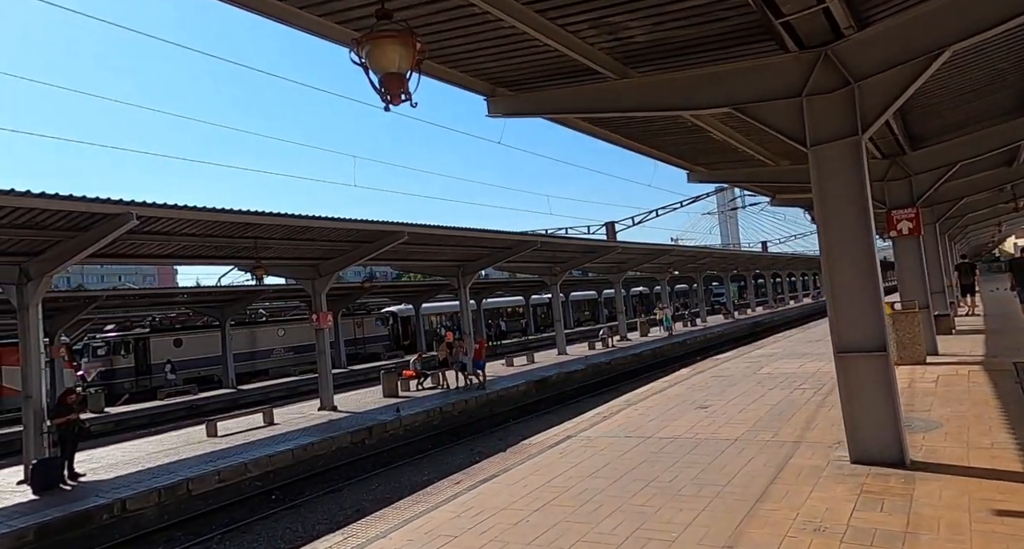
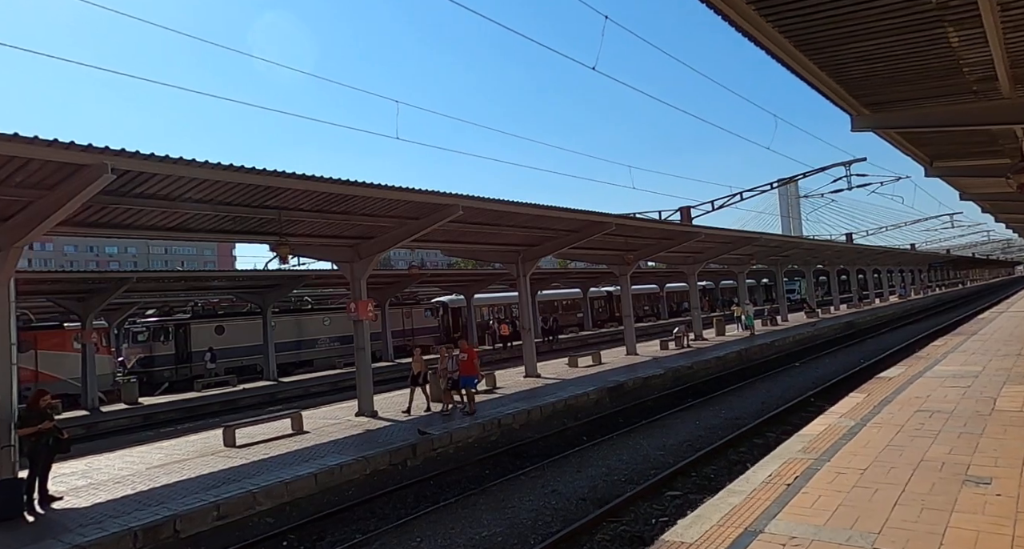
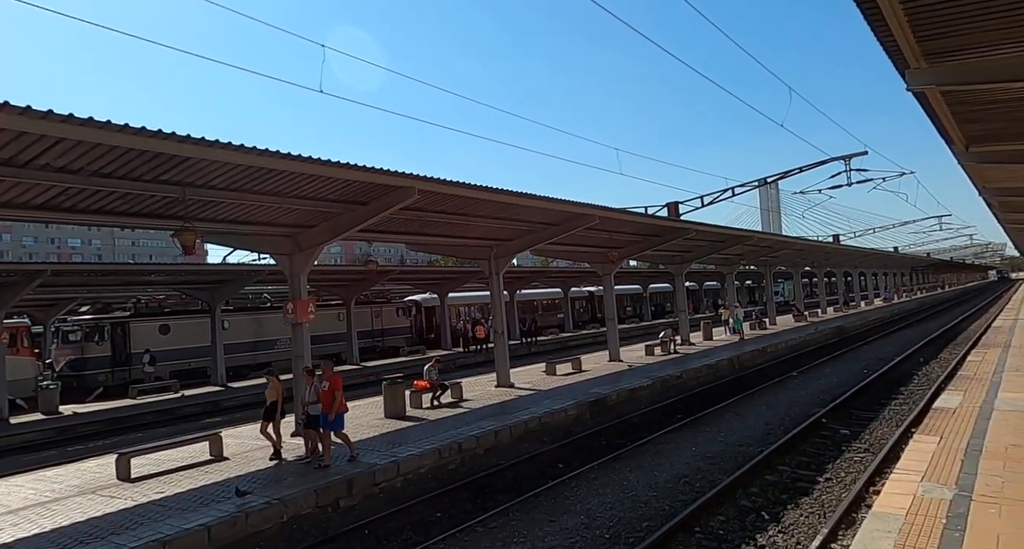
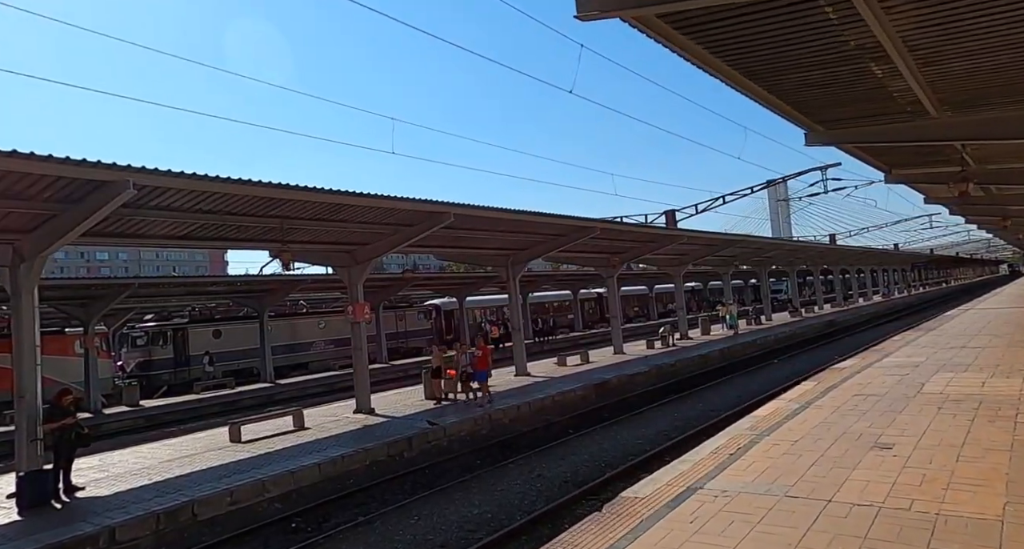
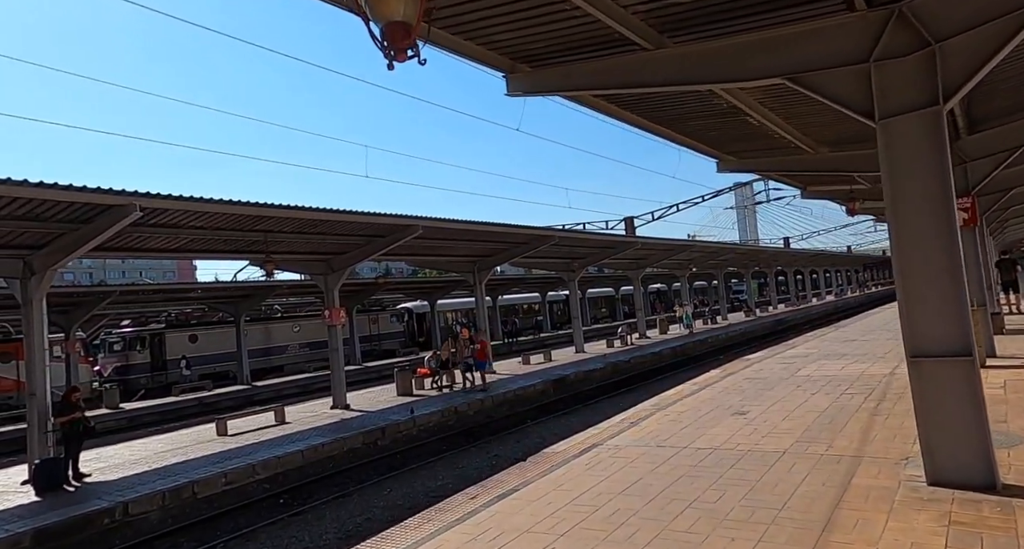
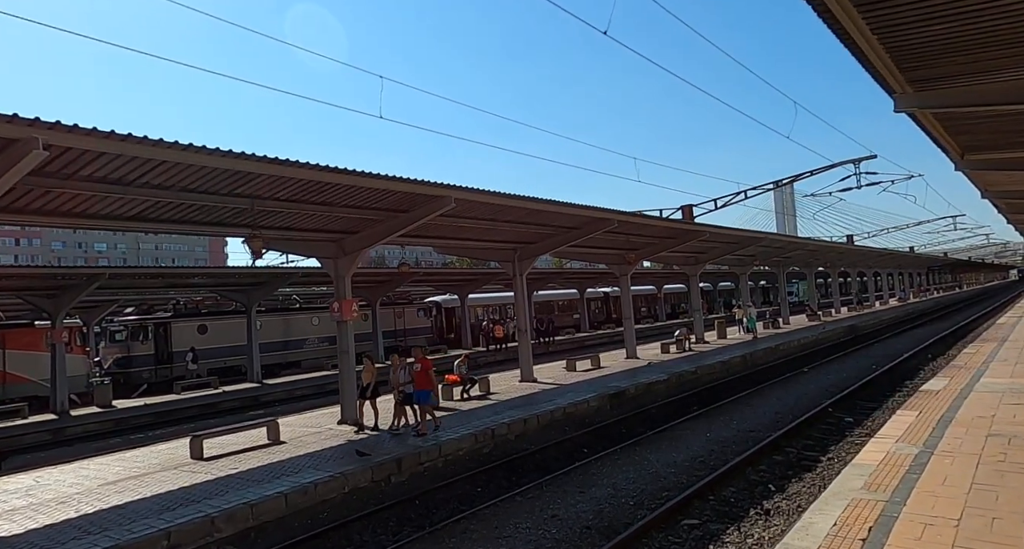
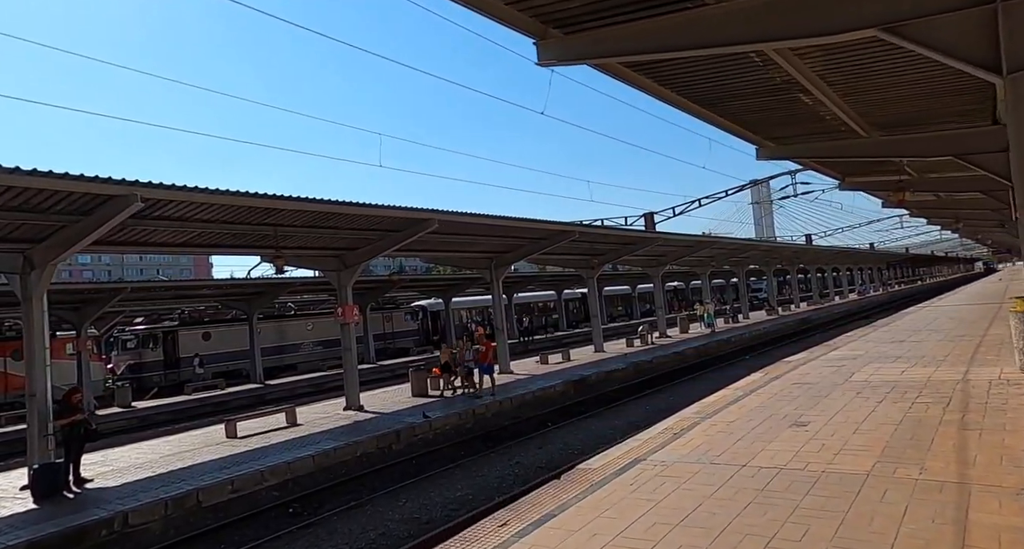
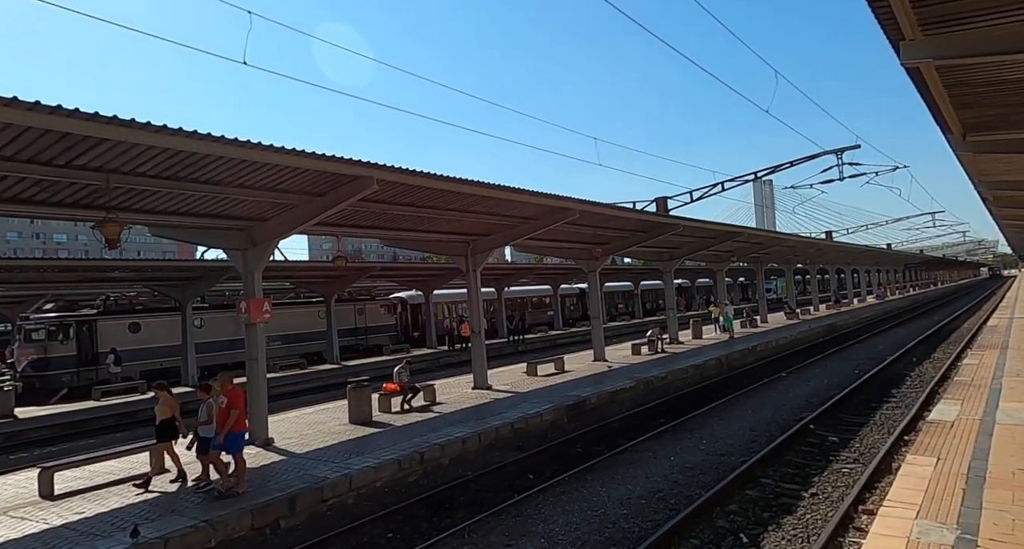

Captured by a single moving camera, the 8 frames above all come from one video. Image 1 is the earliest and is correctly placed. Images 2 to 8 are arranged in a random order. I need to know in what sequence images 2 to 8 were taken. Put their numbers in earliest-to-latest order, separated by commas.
5, 7, 4, 2, 6, 3, 8
